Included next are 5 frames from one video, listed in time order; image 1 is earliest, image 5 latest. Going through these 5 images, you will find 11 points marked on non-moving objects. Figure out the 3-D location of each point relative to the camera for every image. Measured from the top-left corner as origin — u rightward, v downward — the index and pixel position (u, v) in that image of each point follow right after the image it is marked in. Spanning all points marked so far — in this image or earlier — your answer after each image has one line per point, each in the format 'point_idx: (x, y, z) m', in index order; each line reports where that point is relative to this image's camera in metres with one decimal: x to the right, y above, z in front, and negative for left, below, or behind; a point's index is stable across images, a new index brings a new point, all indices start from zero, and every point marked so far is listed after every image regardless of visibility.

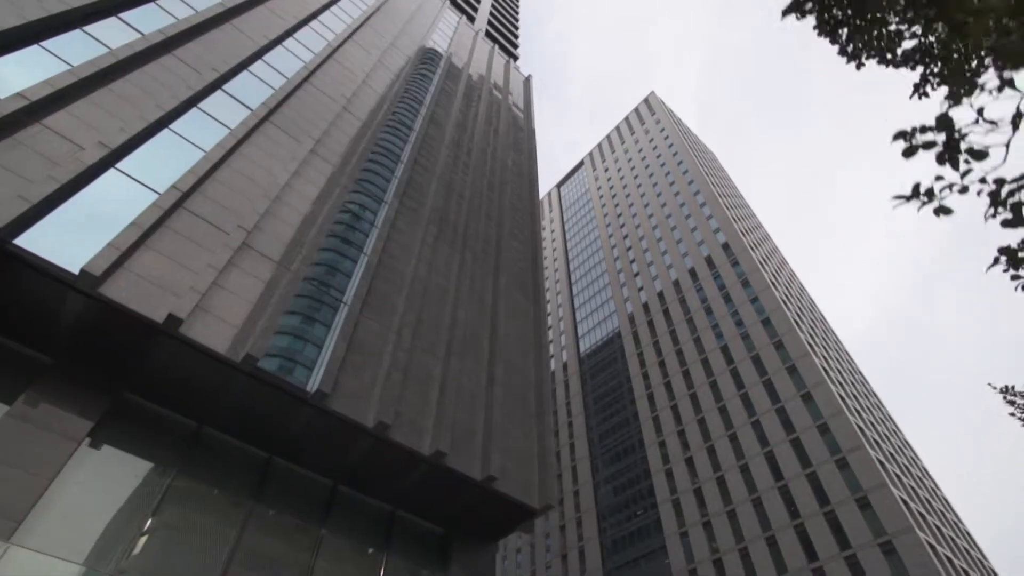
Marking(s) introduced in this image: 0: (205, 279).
0: (-8.6, +0.2, +16.0) m
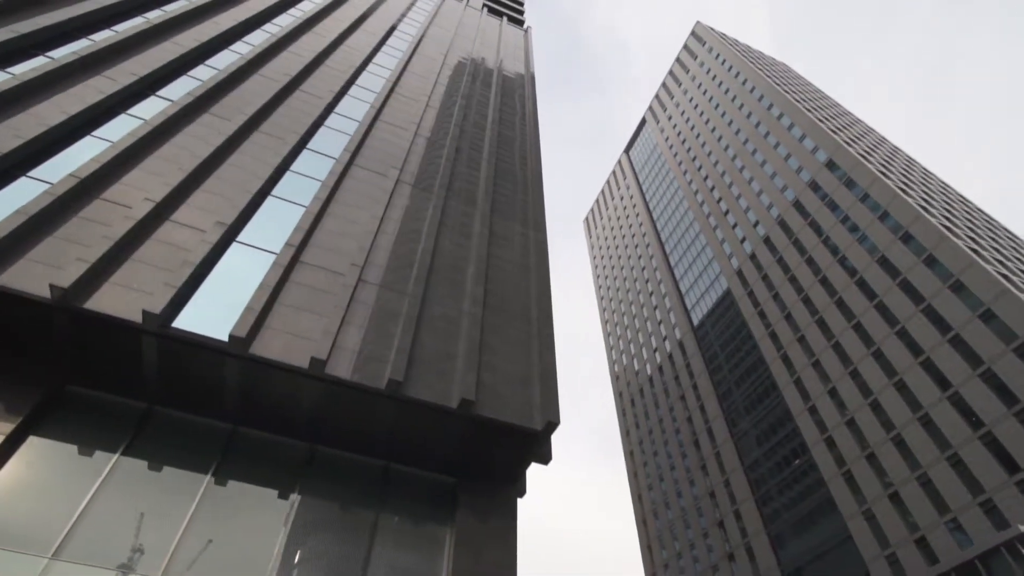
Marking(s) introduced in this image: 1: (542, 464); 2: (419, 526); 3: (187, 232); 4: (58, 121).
0: (-10.6, +1.0, +15.4) m
1: (+0.9, -5.2, +17.5) m
2: (-2.6, -6.6, +16.5) m
3: (-9.3, +1.6, +17.2) m
4: (-13.9, +5.1, +18.4) m
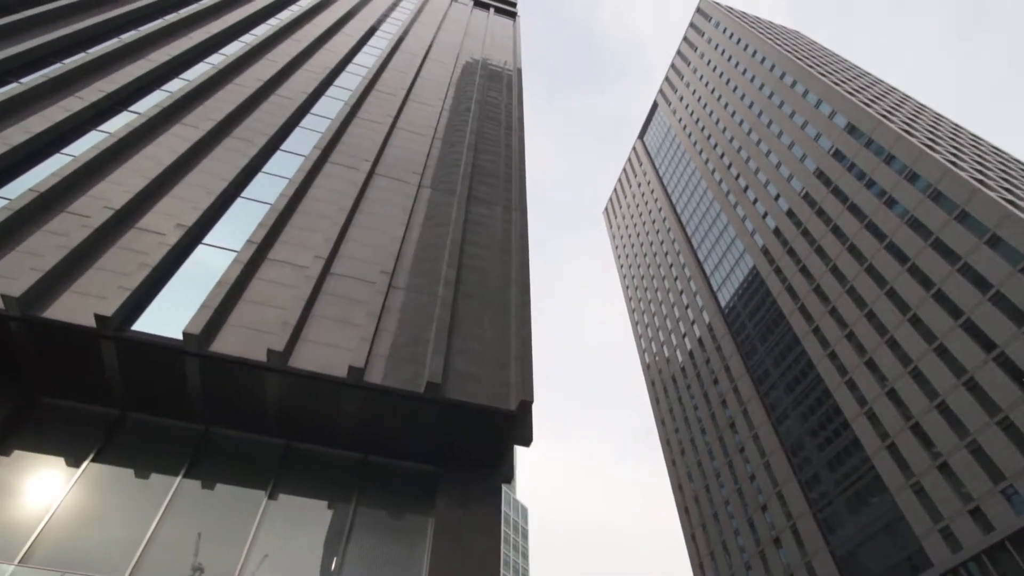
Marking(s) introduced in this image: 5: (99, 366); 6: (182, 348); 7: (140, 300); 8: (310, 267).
0: (-9.9, +0.3, +15.7) m
1: (+2.1, -5.0, +17.5) m
2: (-1.2, -6.6, +16.6) m
3: (-8.6, +1.0, +17.5) m
4: (-13.3, +4.2, +18.9) m
5: (-10.4, -2.0, +15.0) m
6: (-8.2, -1.5, +14.7) m
7: (-9.7, -0.3, +15.5) m
8: (-6.1, +0.7, +18.4) m
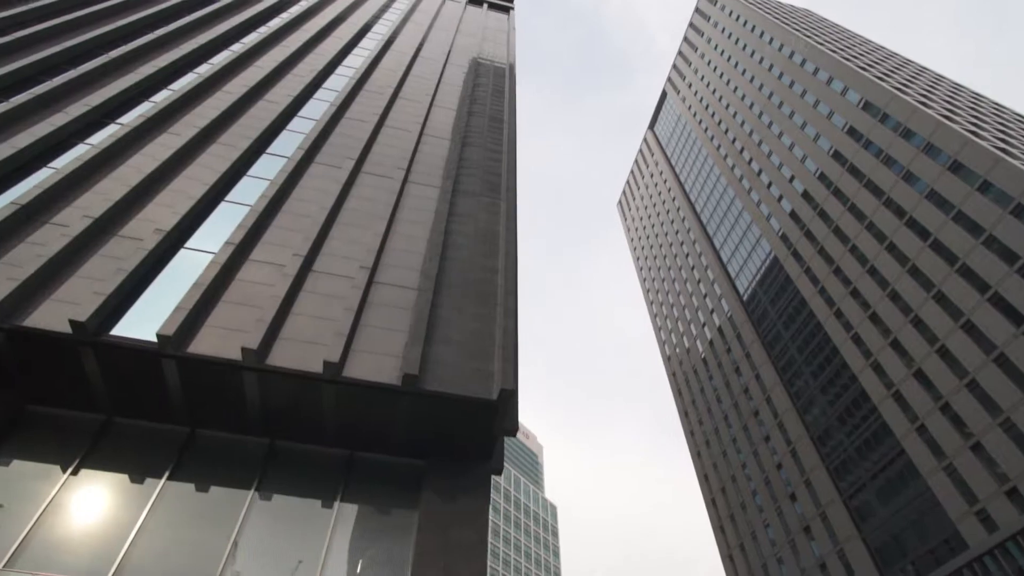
0: (-8.7, -0.2, +16.2) m
1: (+3.6, -4.9, +17.8) m
2: (+0.3, -6.7, +16.9) m
3: (-7.3, +0.6, +17.9) m
4: (-12.2, +3.6, +19.3) m
5: (-9.1, -2.5, +15.4) m
6: (-6.9, -1.9, +15.1) m
7: (-8.4, -0.8, +16.0) m
8: (-4.9, +0.4, +18.8) m
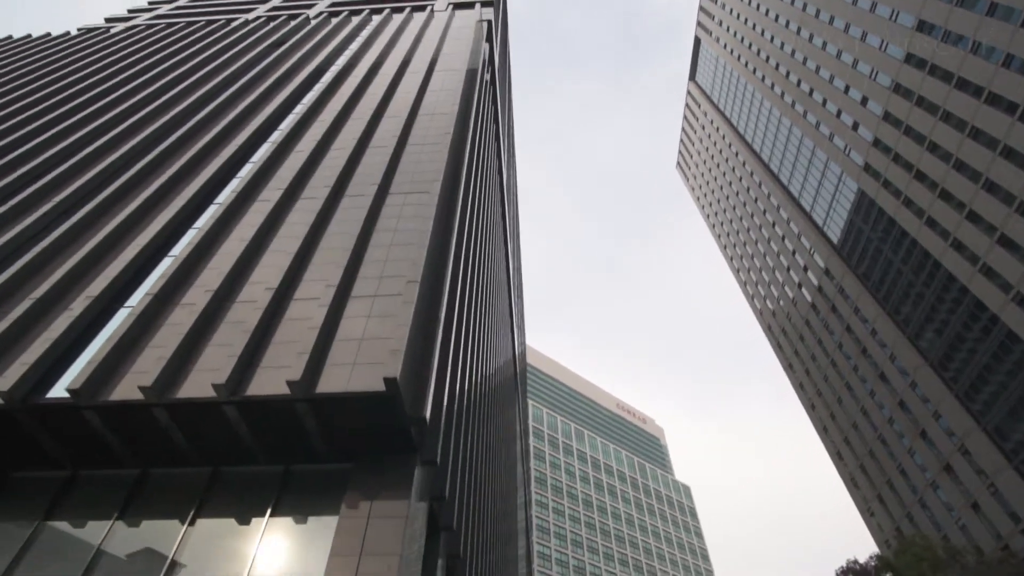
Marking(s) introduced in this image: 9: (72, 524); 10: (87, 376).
0: (-9.9, -1.7, +17.5) m
1: (+3.2, -3.6, +16.9) m
2: (+0.3, -6.1, +16.6) m
3: (-8.5, -0.6, +19.0) m
4: (-13.6, +1.3, +21.2) m
5: (-9.9, -4.1, +16.8) m
6: (-8.0, -3.0, +16.1) m
7: (-9.5, -2.2, +17.2) m
8: (-5.9, -0.2, +19.4) m
9: (-12.3, -6.5, +16.5) m
10: (-11.8, -2.5, +16.6) m
